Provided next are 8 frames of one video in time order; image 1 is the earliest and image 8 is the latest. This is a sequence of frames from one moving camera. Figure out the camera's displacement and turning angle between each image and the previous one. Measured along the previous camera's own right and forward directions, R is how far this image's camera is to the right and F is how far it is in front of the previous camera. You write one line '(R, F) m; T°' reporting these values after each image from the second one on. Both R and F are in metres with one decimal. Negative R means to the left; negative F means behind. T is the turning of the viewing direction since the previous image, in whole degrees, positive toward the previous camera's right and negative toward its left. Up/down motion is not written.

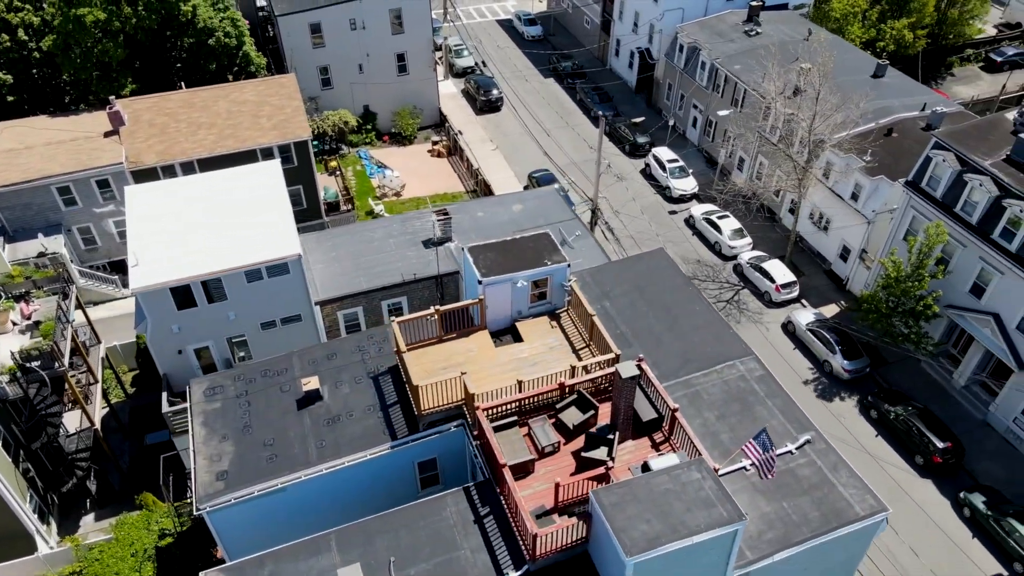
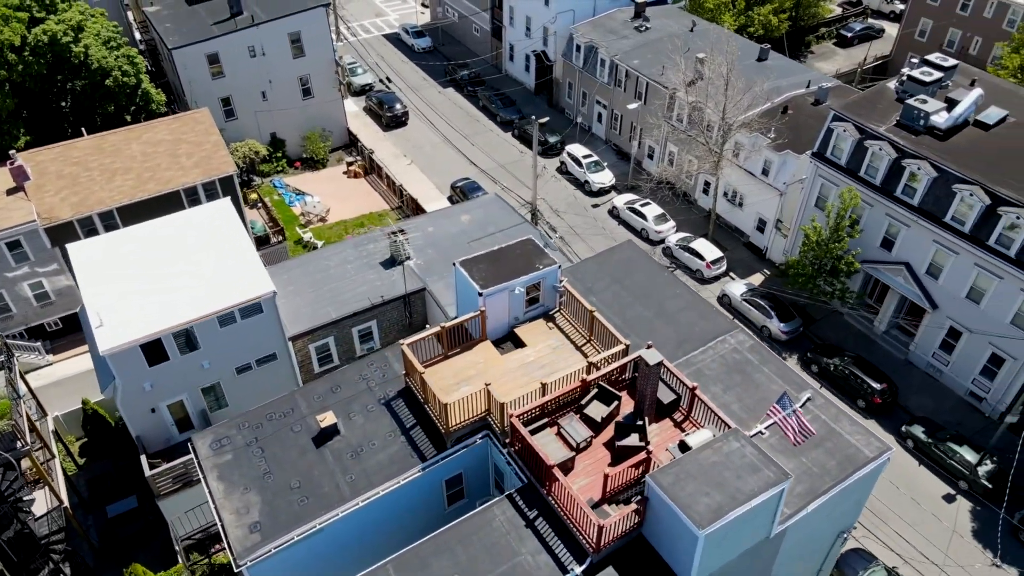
(-2.8, -0.2) m; +9°
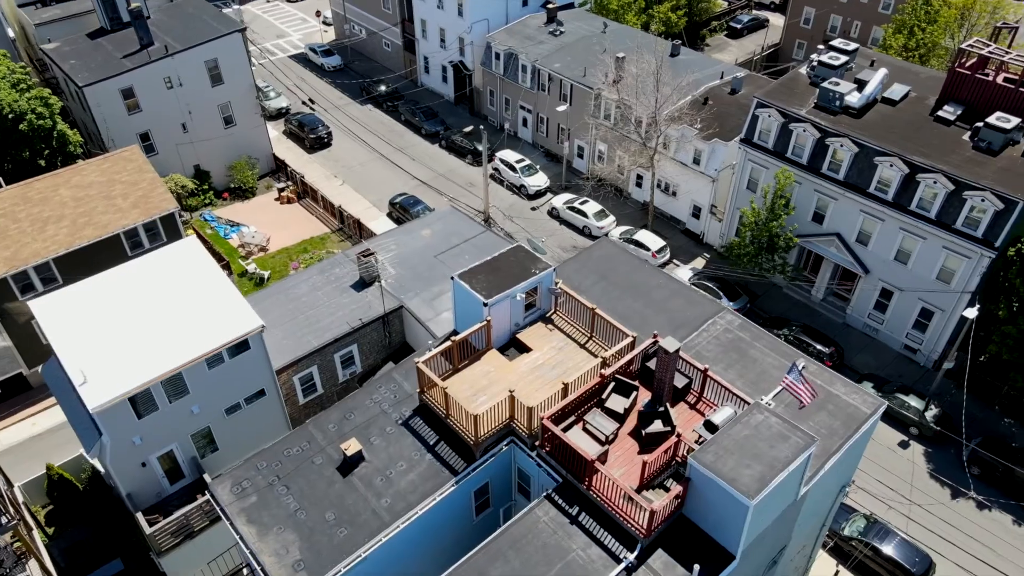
(-2.5, -0.2) m; +7°
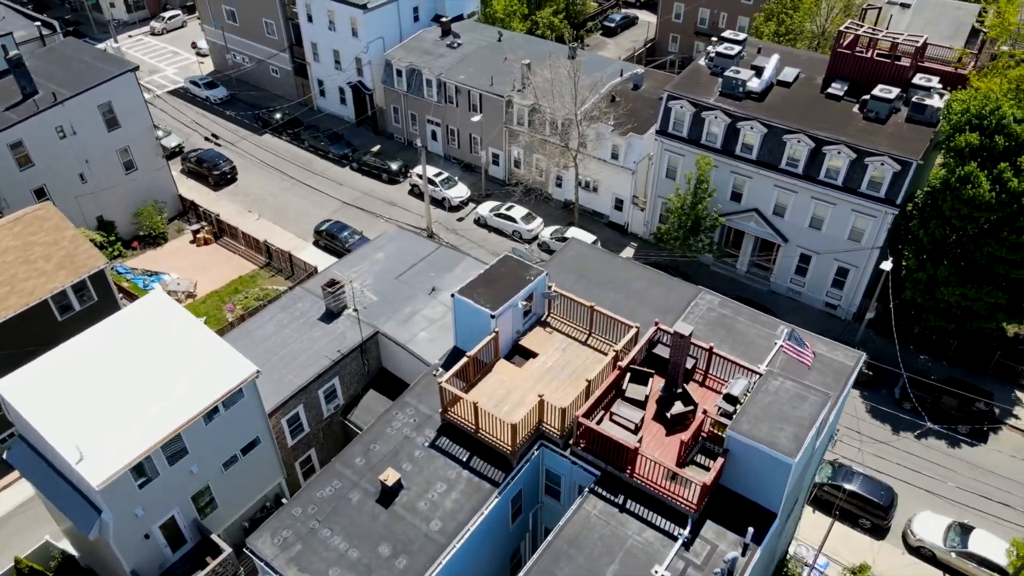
(-3.1, -0.2) m; +9°
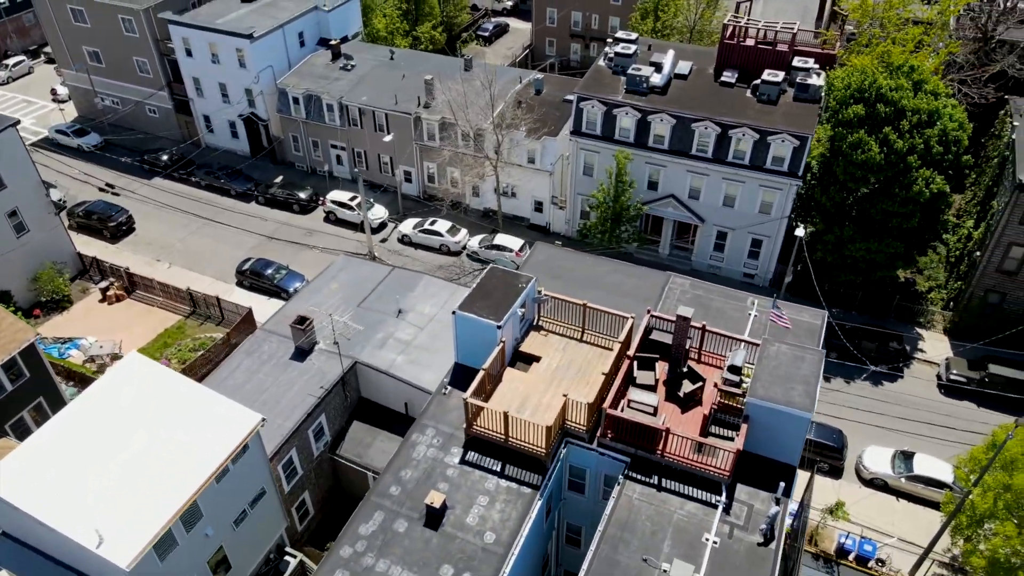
(-3.3, -0.3) m; +10°
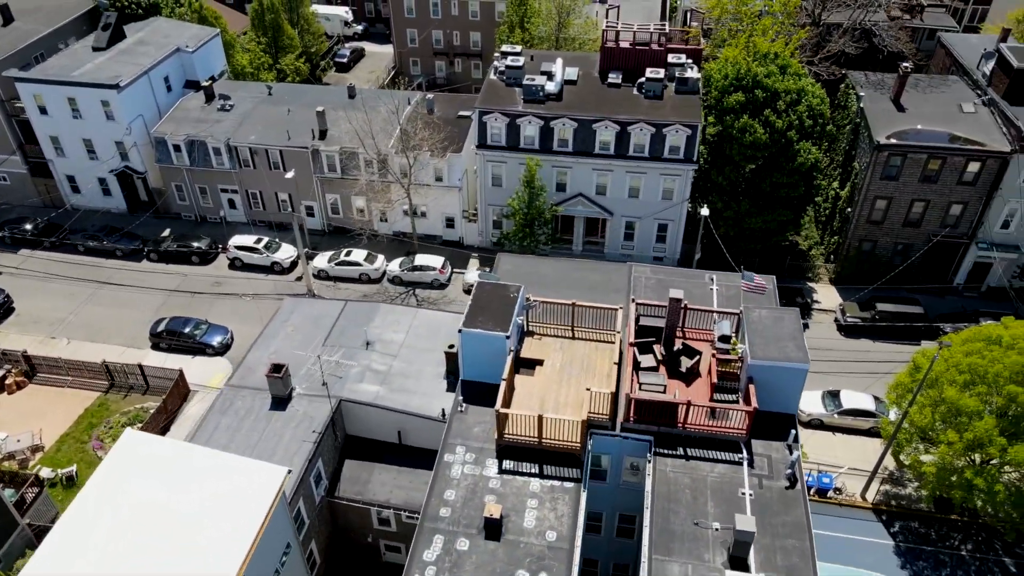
(-4.0, -0.4) m; +11°
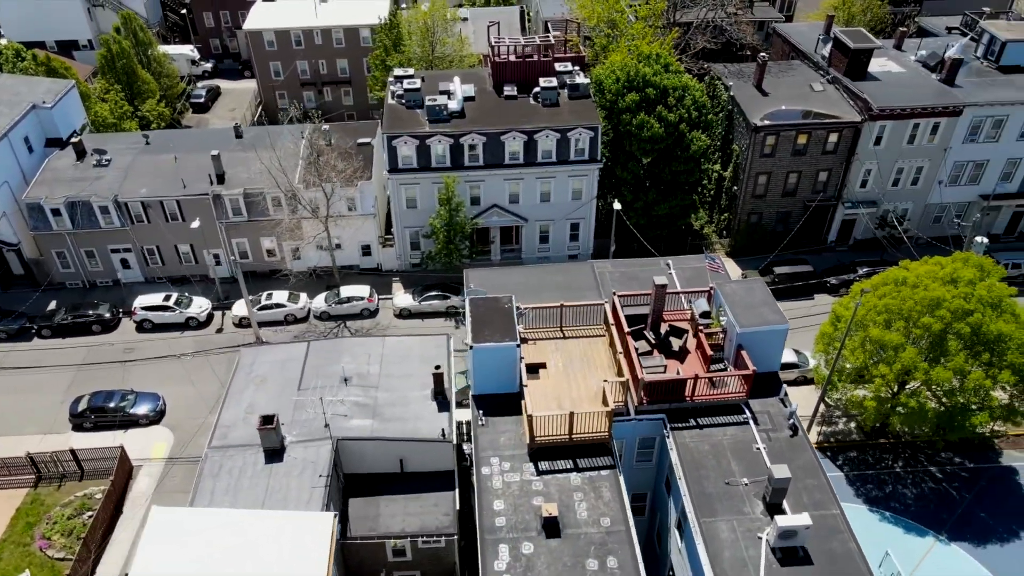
(-4.2, -0.4) m; +11°
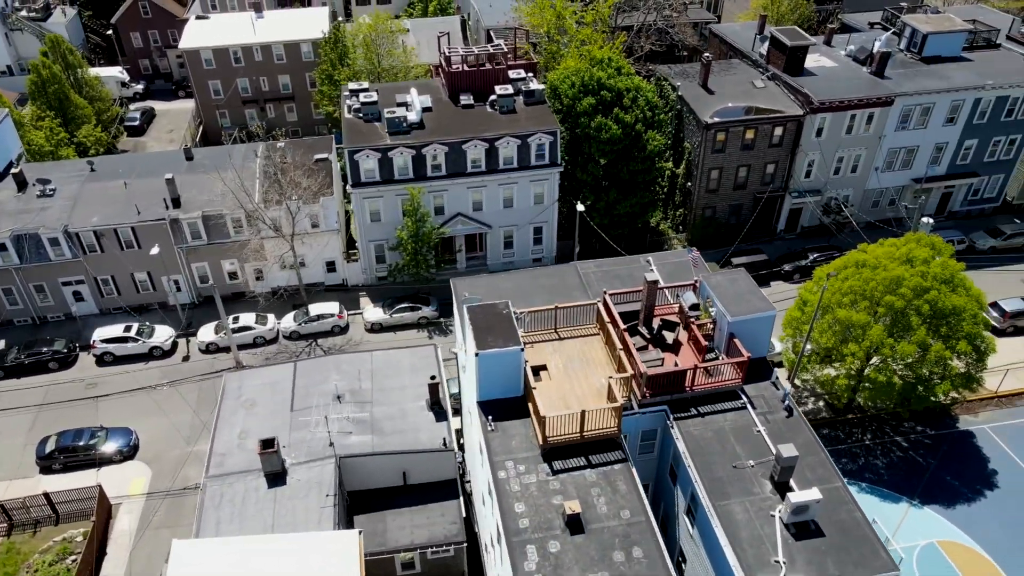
(-1.9, -0.3) m; +5°
